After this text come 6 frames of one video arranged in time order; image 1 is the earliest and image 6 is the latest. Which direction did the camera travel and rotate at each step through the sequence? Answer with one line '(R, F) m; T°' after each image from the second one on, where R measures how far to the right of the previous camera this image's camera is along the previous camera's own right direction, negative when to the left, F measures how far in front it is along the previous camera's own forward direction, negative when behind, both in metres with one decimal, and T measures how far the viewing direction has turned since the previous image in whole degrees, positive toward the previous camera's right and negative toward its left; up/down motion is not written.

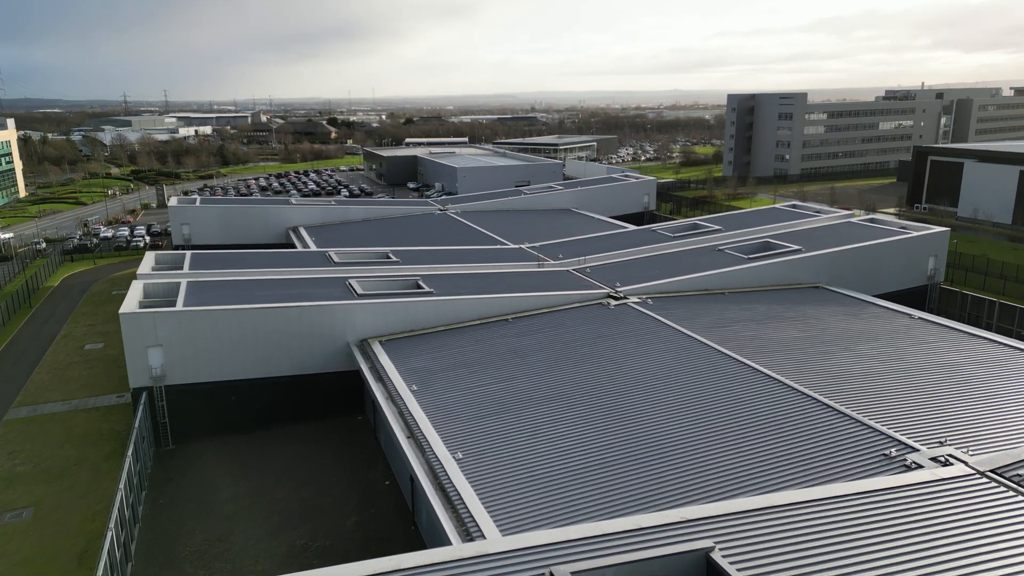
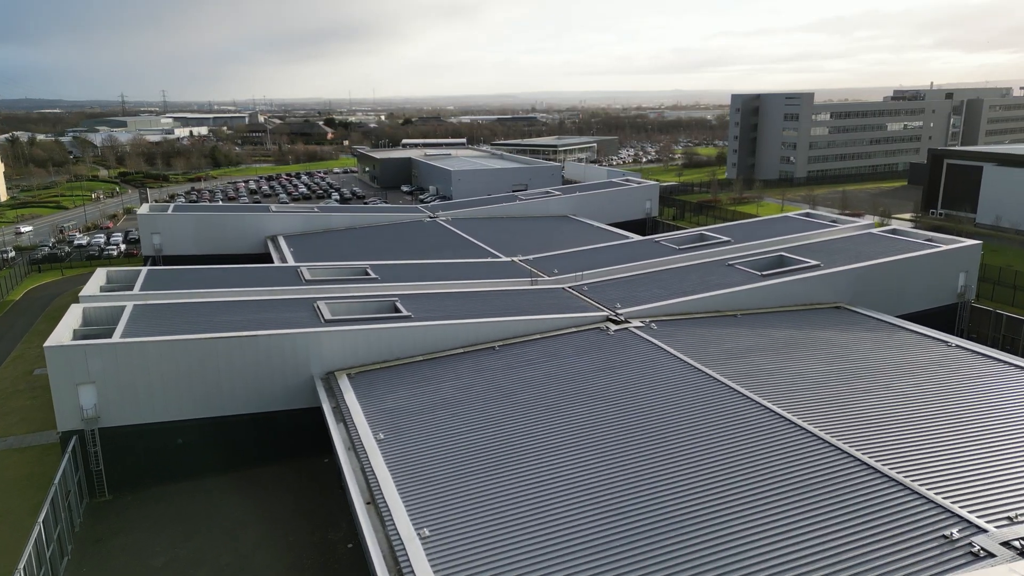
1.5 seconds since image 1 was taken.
(+0.2, +1.1) m; 0°
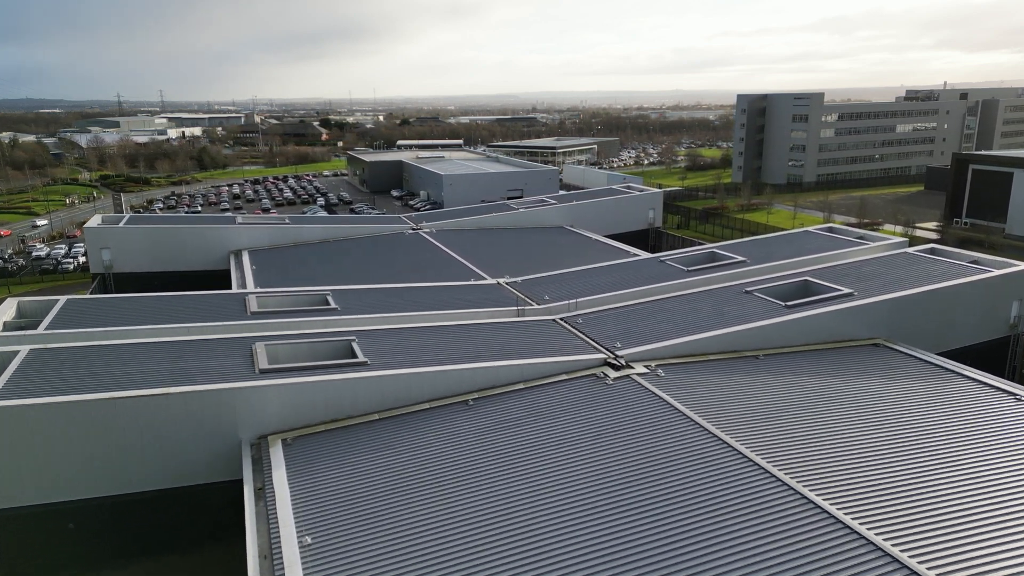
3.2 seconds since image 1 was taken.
(+0.3, +1.6) m; 0°
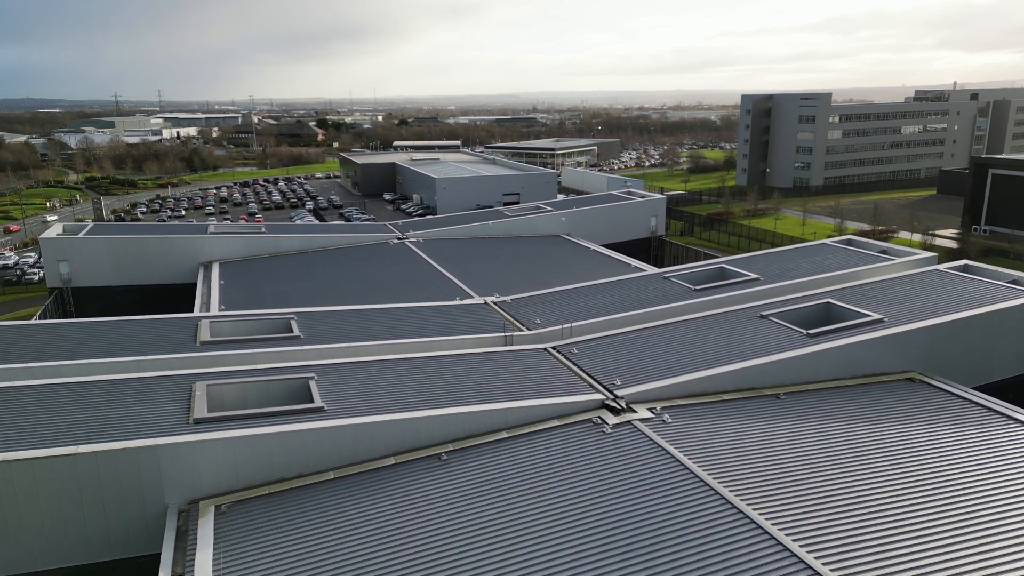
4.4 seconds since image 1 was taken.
(+0.2, +1.1) m; 0°
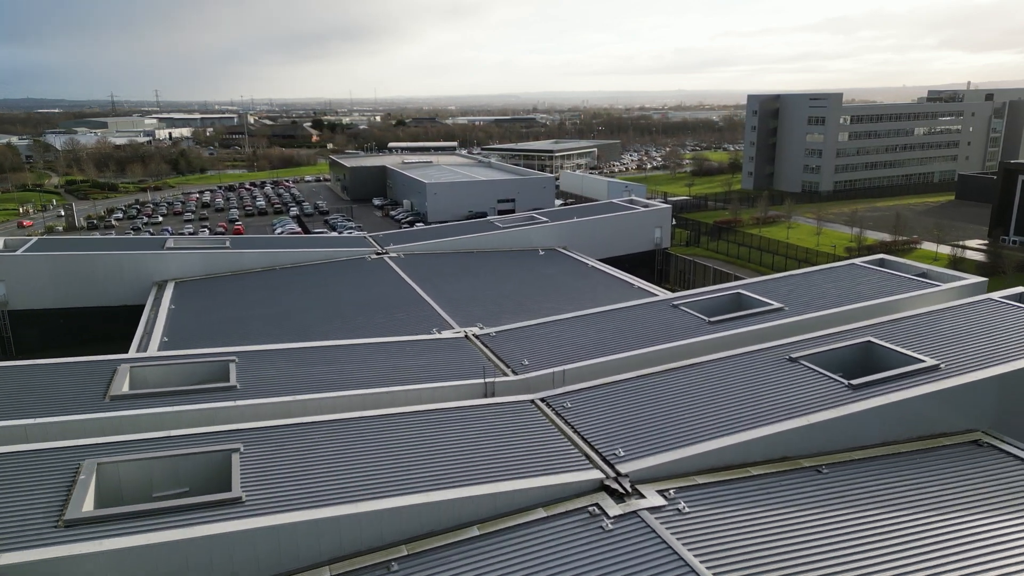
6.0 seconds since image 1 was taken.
(+0.2, +1.4) m; 0°
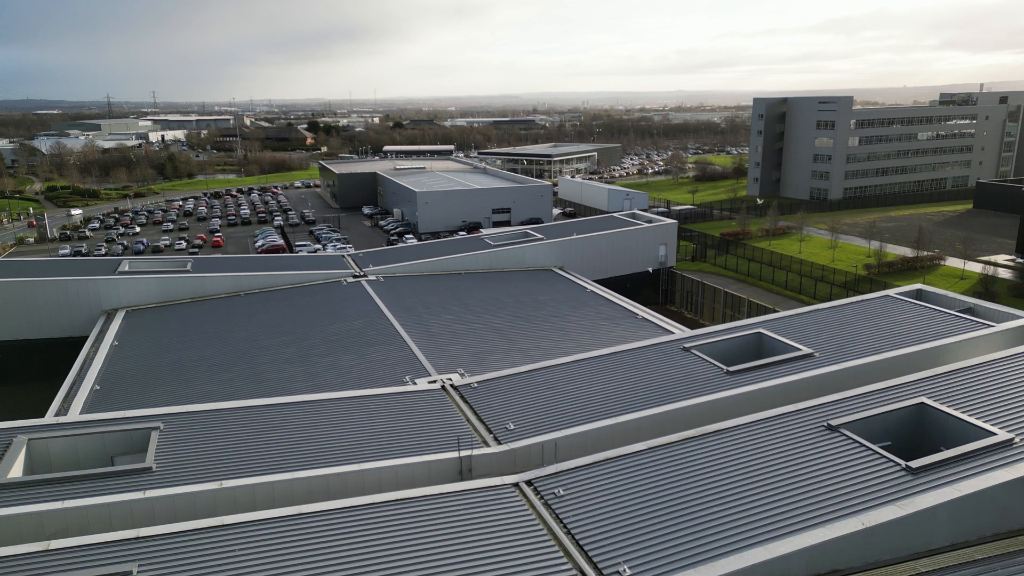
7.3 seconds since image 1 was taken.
(+0.2, +1.3) m; 0°
